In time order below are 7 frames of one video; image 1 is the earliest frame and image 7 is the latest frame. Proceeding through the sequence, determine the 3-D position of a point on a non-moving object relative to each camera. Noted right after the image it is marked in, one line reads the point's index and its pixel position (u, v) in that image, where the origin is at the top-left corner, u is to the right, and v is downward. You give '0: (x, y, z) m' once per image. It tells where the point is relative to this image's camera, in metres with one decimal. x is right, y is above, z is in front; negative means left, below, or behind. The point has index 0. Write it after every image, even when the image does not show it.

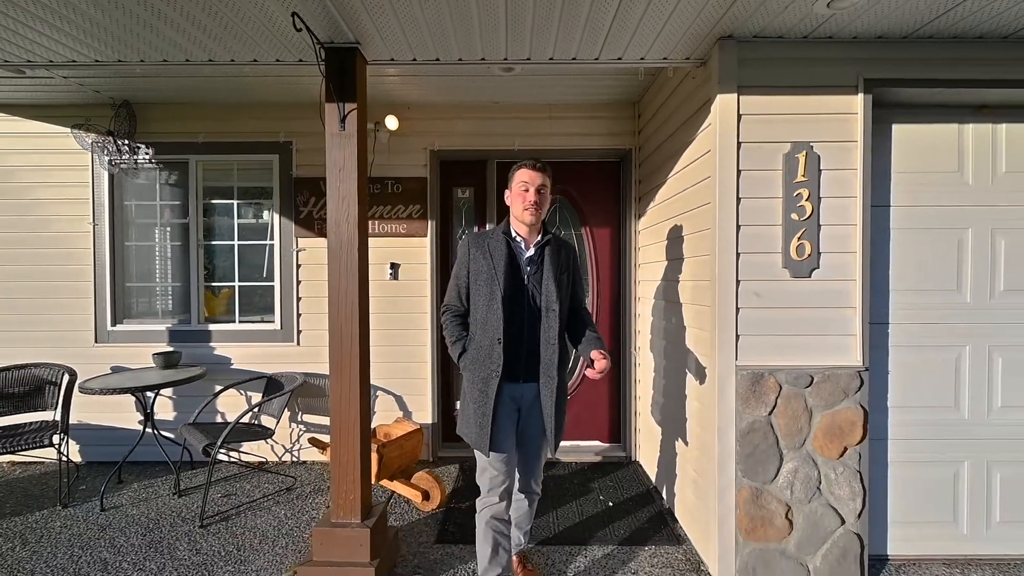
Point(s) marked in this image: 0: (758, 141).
0: (+1.1, +0.7, +2.1) m
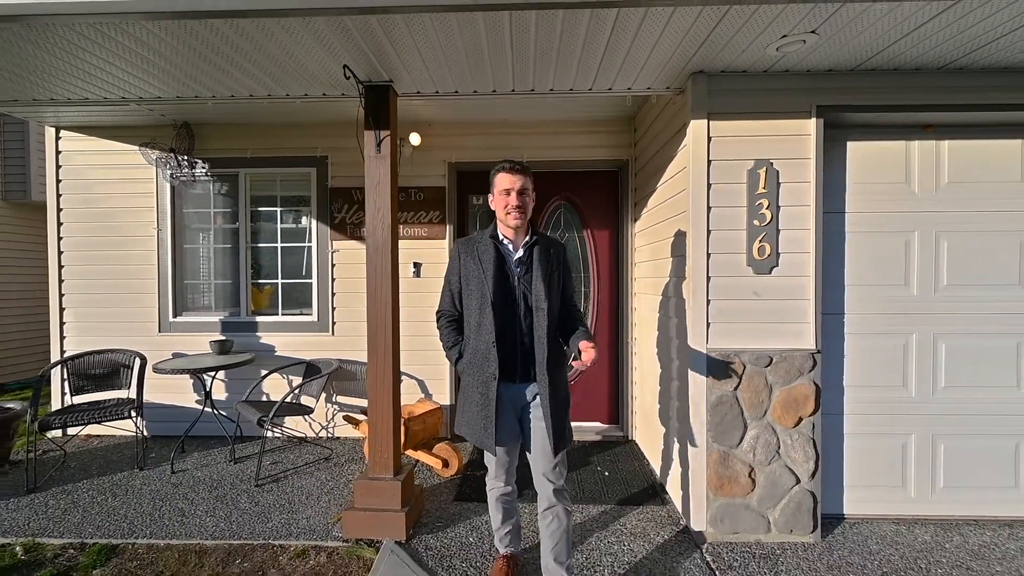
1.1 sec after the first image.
0: (+1.1, +0.7, +2.5) m
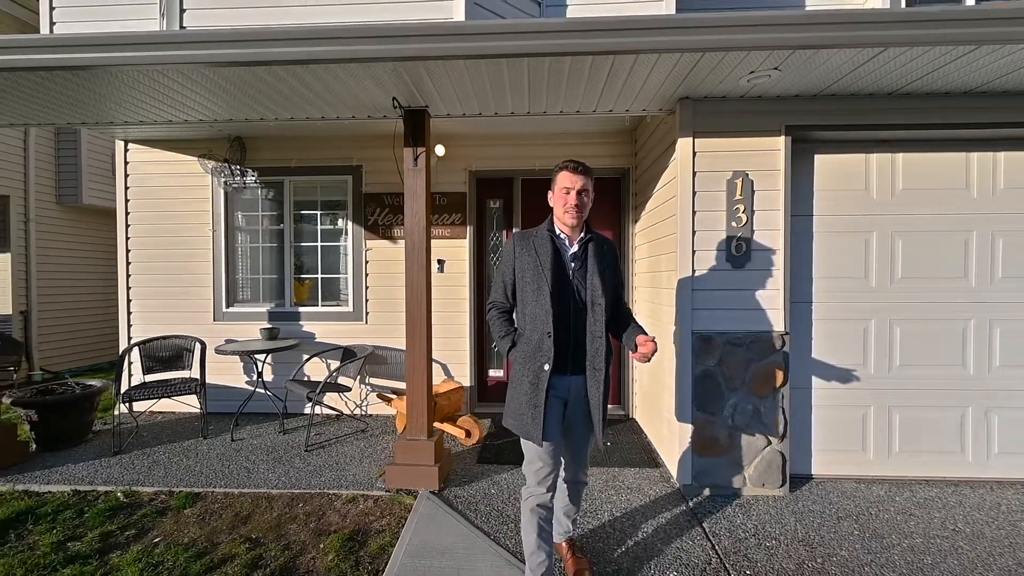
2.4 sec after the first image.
0: (+1.2, +0.7, +3.0) m
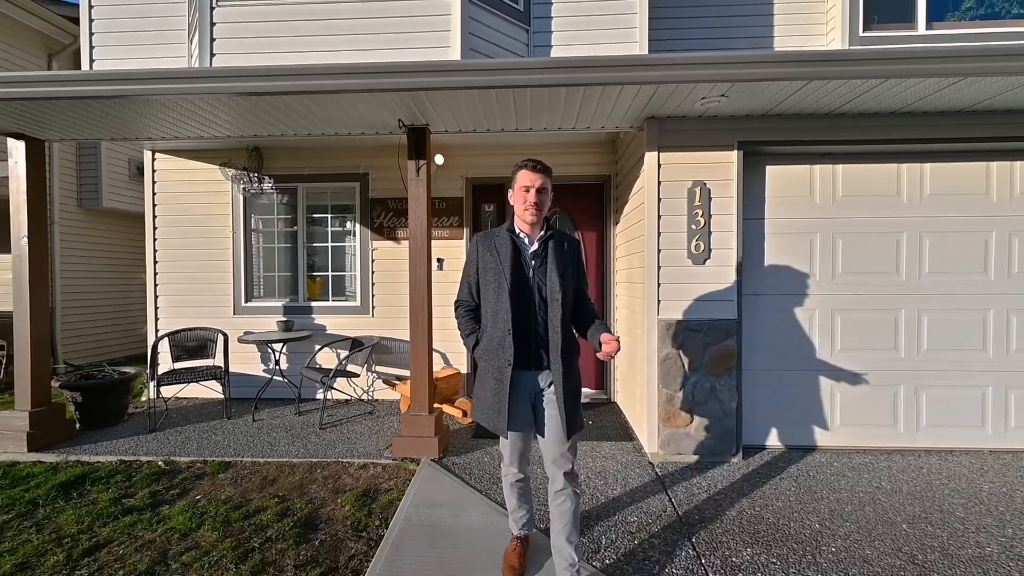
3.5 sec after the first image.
0: (+1.2, +0.8, +3.4) m
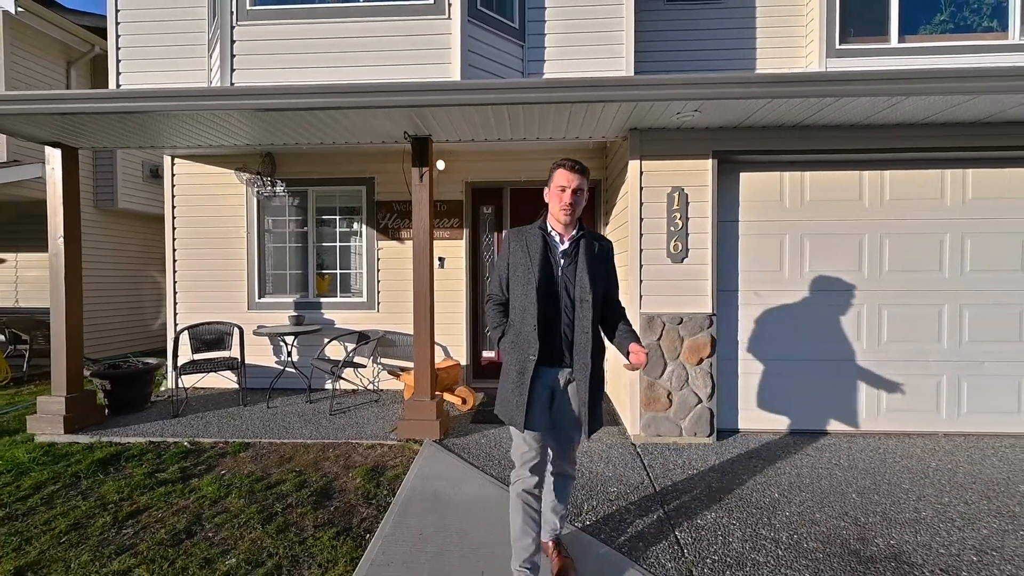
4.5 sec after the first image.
0: (+1.1, +0.8, +3.8) m
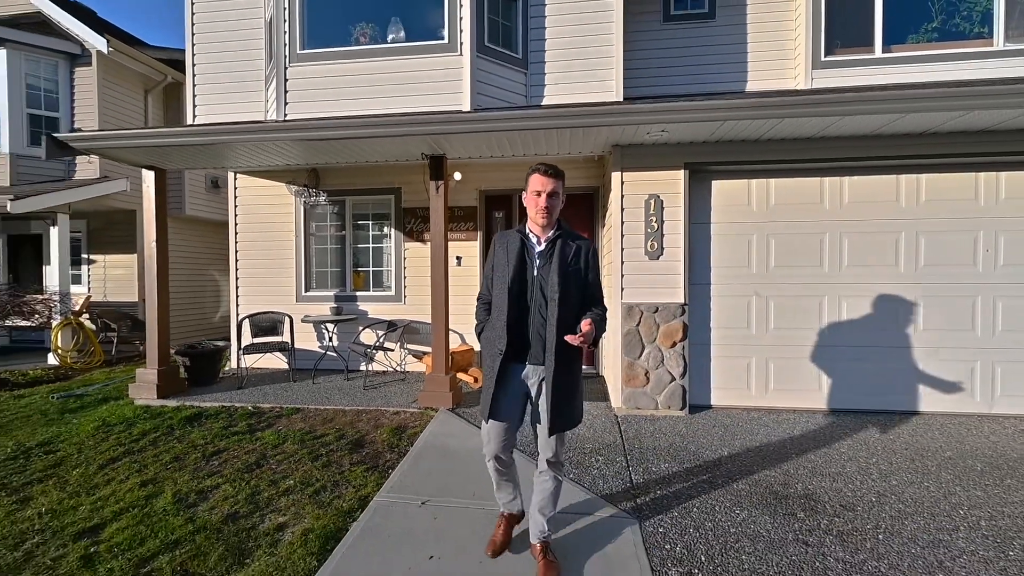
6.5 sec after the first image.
0: (+1.1, +0.9, +4.4) m
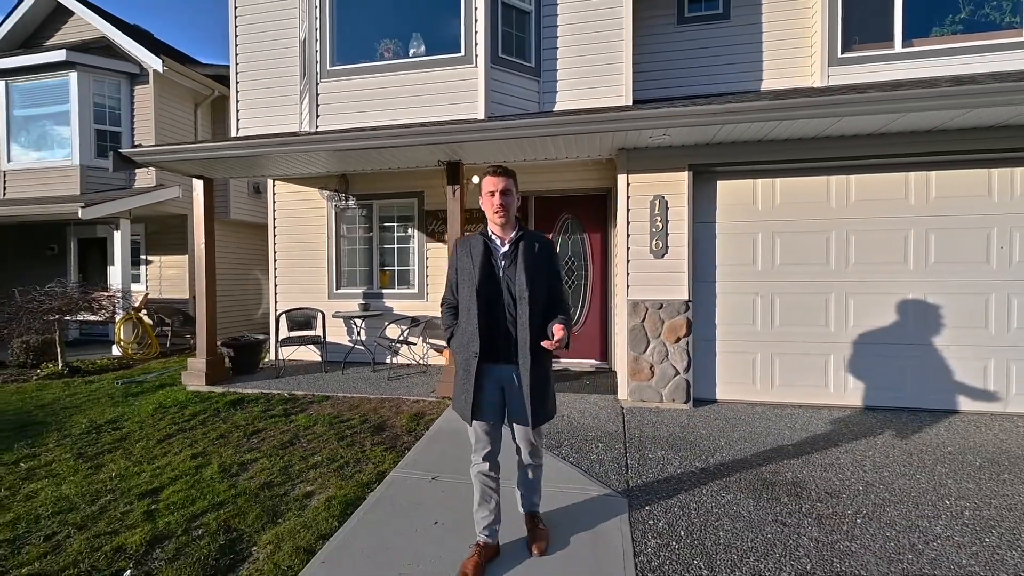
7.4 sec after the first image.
0: (+1.2, +0.9, +4.6) m
